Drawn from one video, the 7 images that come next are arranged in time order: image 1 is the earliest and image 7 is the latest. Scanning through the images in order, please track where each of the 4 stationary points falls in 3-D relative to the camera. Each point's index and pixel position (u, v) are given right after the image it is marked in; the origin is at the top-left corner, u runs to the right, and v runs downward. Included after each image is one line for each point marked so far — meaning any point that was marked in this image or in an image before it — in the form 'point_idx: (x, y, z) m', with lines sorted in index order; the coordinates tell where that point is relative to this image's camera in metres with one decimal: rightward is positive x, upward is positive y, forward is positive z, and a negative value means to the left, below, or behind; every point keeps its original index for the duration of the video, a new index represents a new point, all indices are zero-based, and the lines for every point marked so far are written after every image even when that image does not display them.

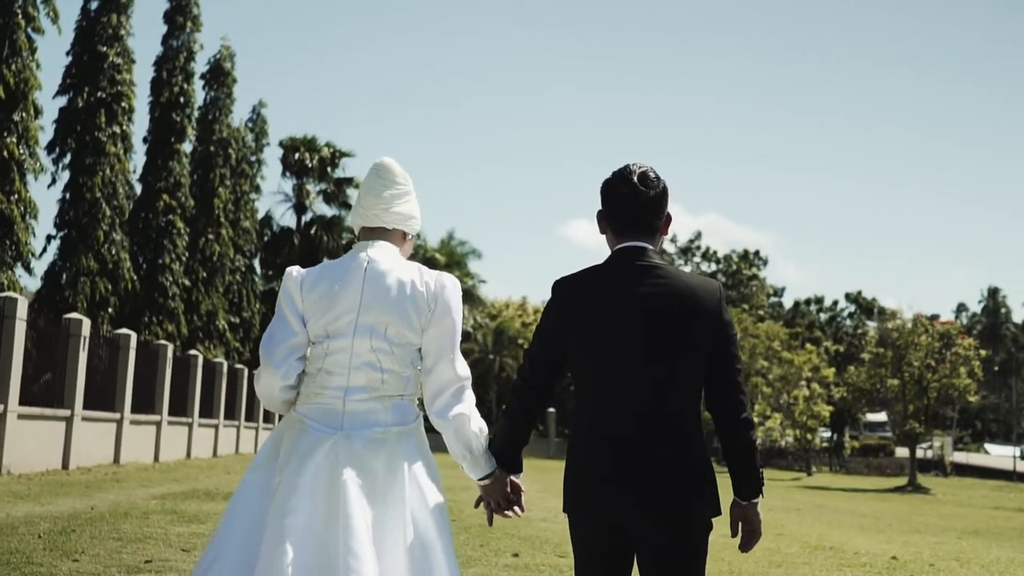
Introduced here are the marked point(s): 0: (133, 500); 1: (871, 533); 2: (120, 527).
0: (-5.1, -2.9, +16.3) m
1: (+5.1, -3.5, +17.1) m
2: (-3.8, -2.3, +11.6) m
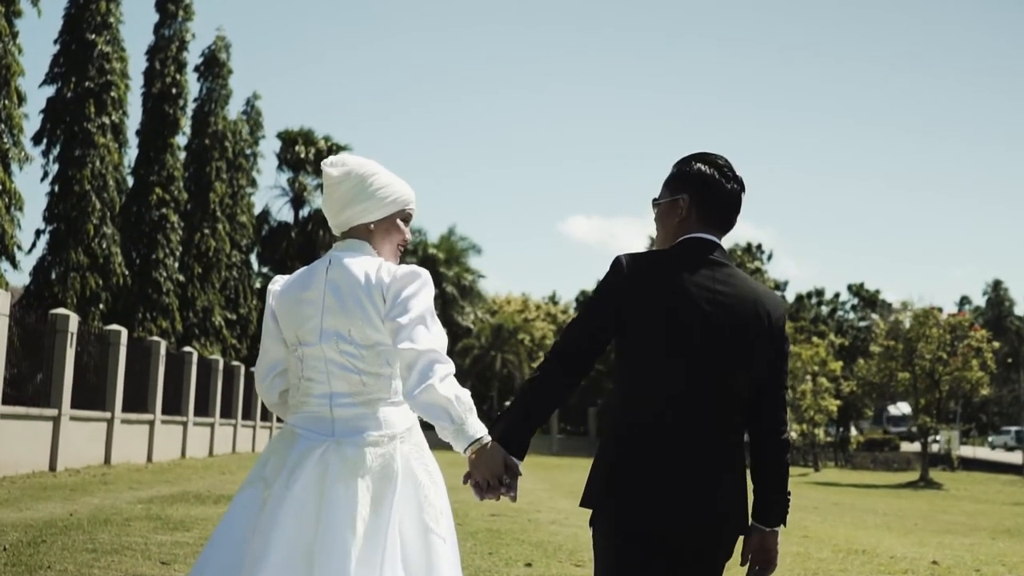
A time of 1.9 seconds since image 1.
0: (-5.0, -2.7, +15.4) m
1: (+5.2, -3.3, +16.2) m
2: (-3.7, -2.2, +10.7) m
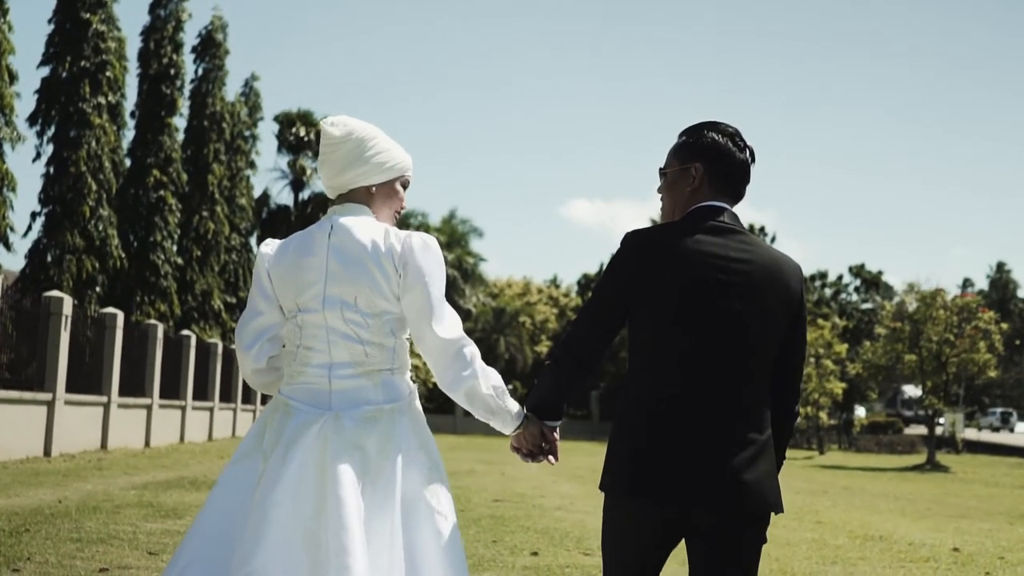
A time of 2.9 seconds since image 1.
0: (-5.0, -2.5, +15.0) m
1: (+5.3, -3.0, +15.8) m
2: (-3.6, -2.0, +10.2) m
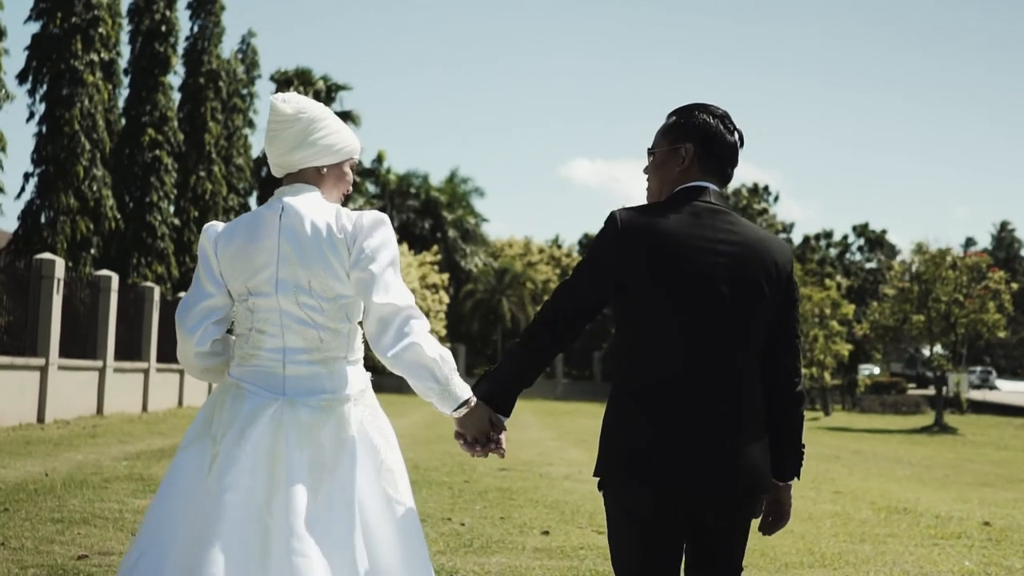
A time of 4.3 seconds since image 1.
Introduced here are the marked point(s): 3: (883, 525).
0: (-4.9, -2.1, +14.4) m
1: (+5.3, -2.5, +15.2) m
2: (-3.5, -1.7, +9.7) m
3: (+3.3, -2.1, +10.6) m
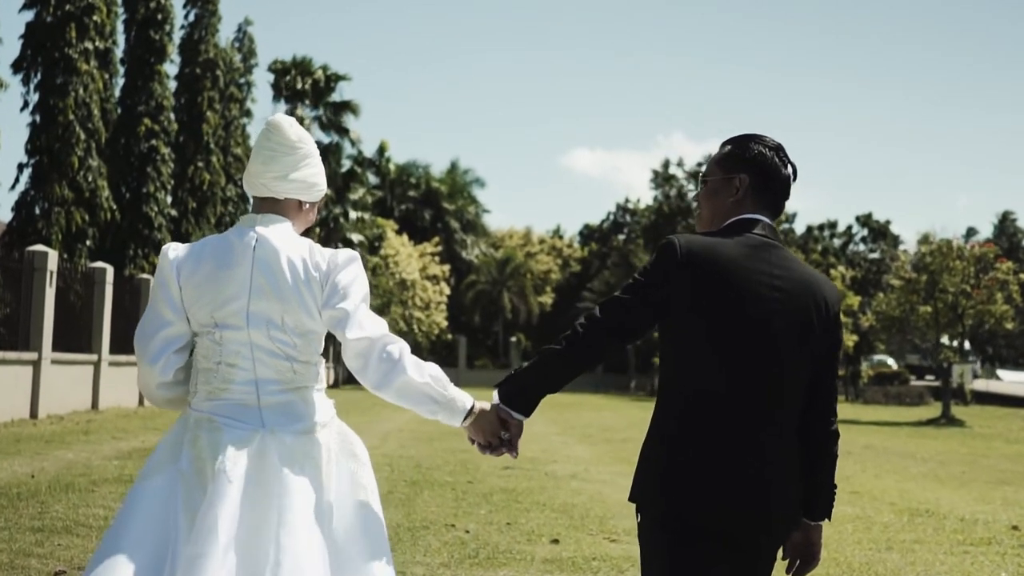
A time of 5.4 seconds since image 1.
0: (-4.8, -2.0, +13.9) m
1: (+5.4, -2.4, +14.7) m
2: (-3.5, -1.7, +9.2) m
3: (+3.3, -2.0, +10.2) m
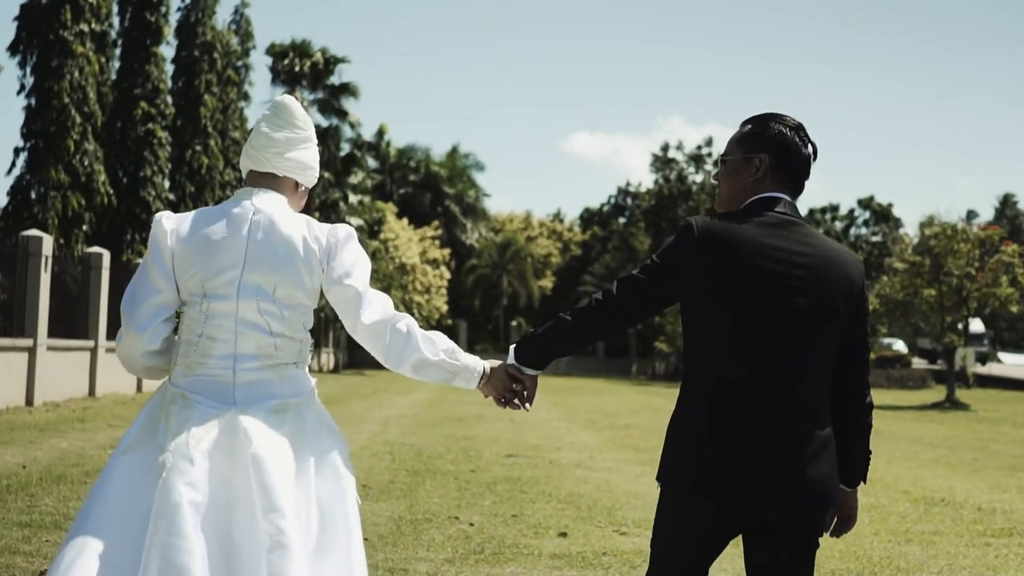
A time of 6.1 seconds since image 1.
0: (-4.8, -1.8, +13.6) m
1: (+5.4, -2.2, +14.4) m
2: (-3.5, -1.6, +8.9) m
3: (+3.4, -1.9, +9.9) m
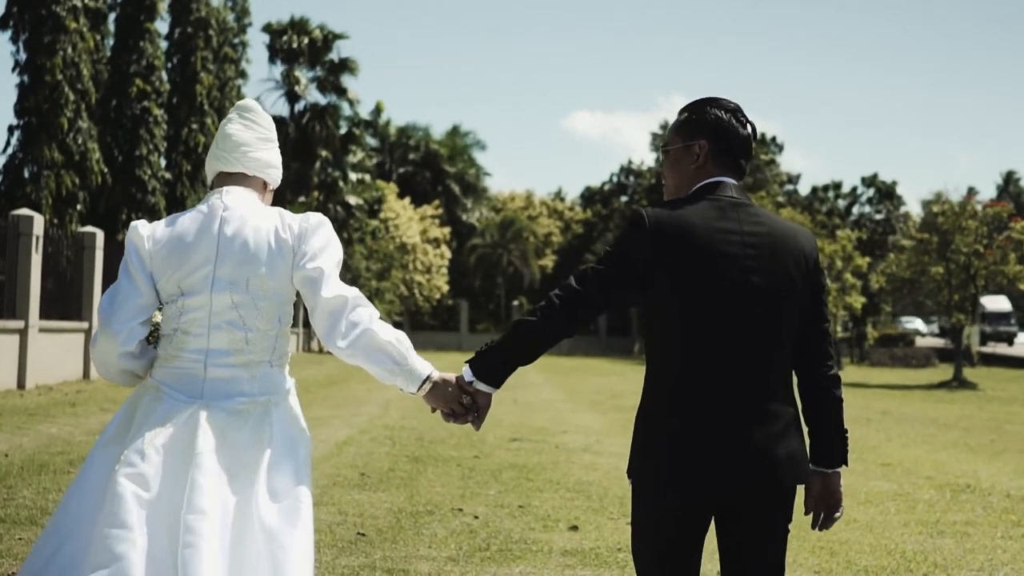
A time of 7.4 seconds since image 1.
0: (-4.8, -1.6, +13.1) m
1: (+5.5, -1.9, +13.9) m
2: (-3.4, -1.4, +8.4) m
3: (+3.4, -1.7, +9.4) m
